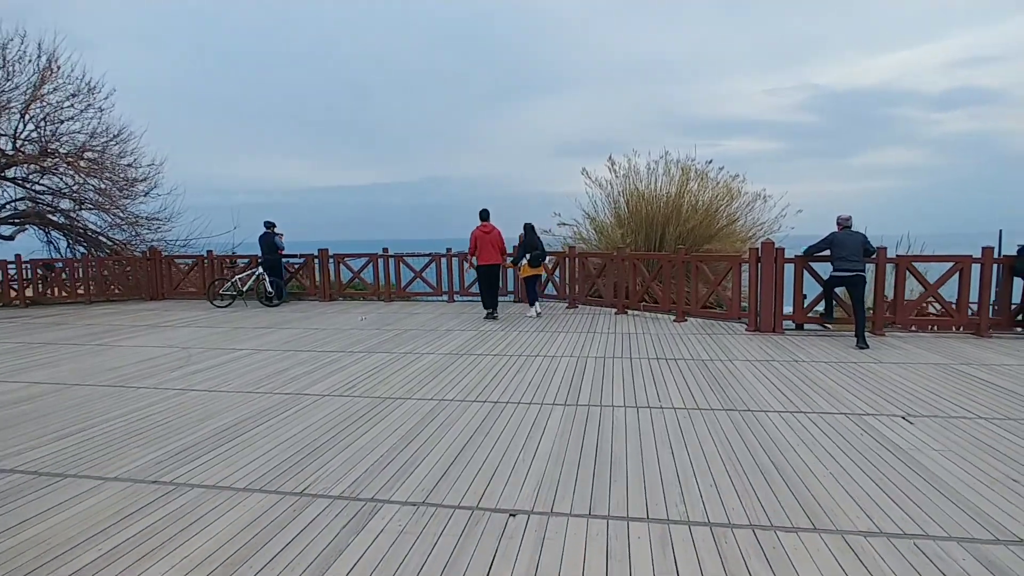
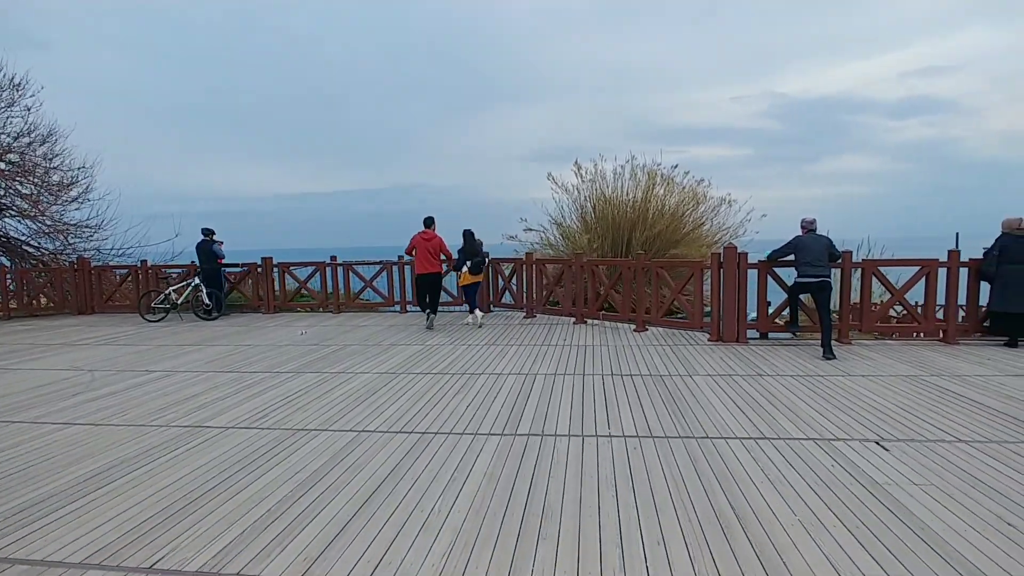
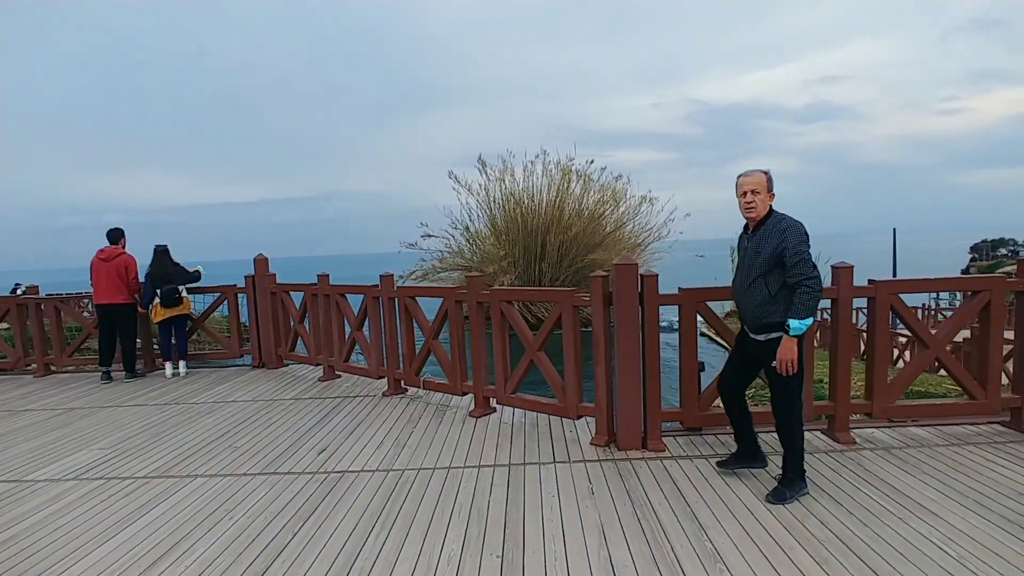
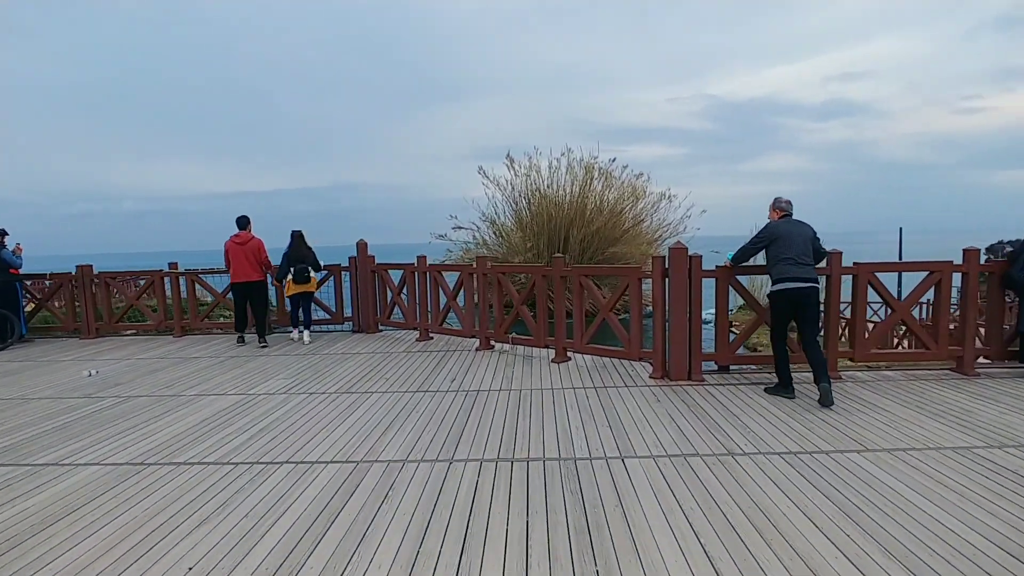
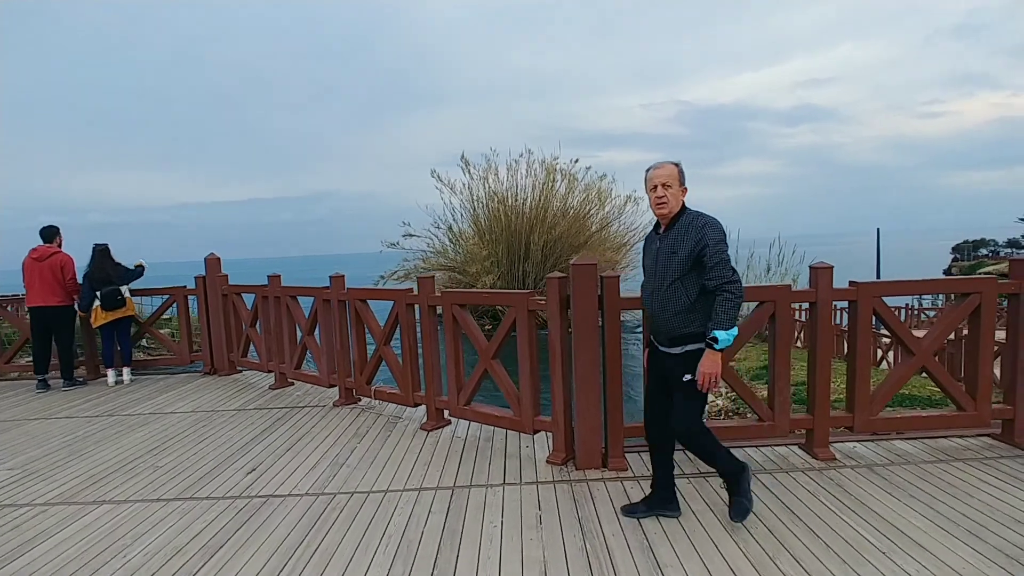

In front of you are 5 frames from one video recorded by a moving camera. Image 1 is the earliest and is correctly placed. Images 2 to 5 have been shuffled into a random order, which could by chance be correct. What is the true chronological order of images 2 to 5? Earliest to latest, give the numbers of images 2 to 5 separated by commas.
2, 4, 3, 5
